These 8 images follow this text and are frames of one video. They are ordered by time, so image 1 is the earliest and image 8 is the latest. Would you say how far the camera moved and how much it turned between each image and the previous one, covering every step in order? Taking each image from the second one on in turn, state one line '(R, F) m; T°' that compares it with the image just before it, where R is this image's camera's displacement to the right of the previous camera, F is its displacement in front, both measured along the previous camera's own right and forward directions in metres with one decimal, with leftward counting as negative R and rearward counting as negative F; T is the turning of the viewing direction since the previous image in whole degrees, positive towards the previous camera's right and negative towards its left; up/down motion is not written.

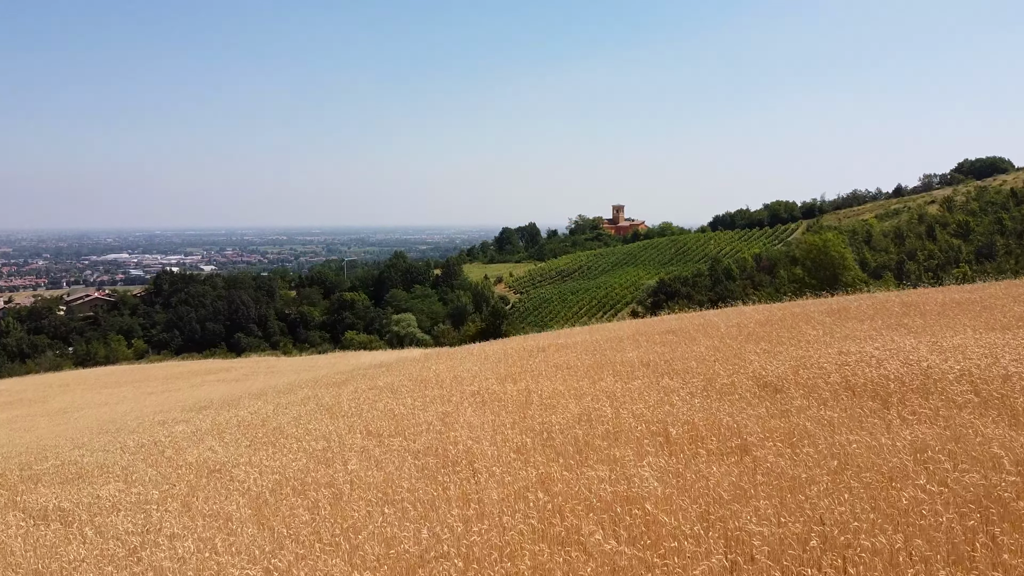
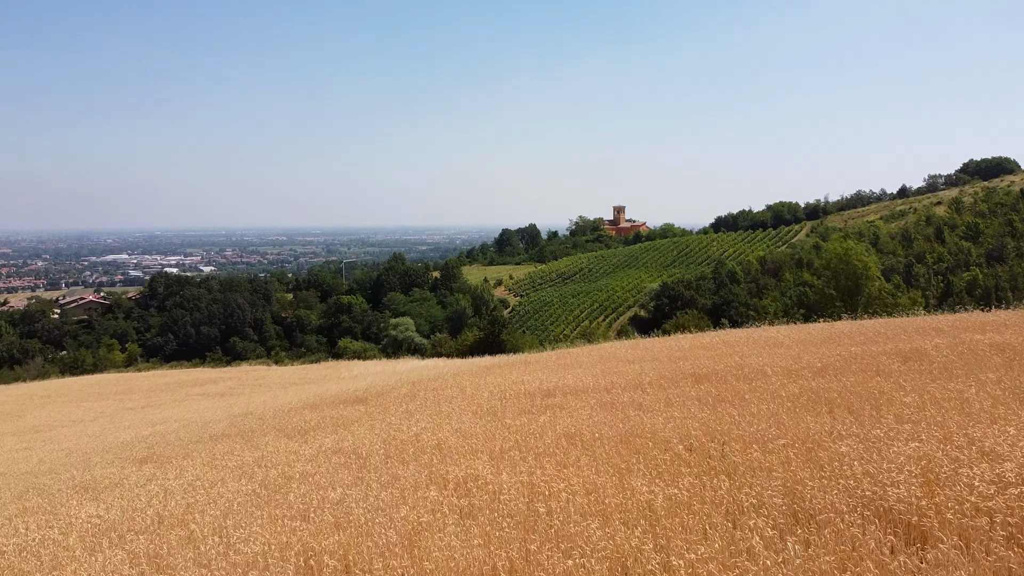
(0.0, +1.0) m; 0°
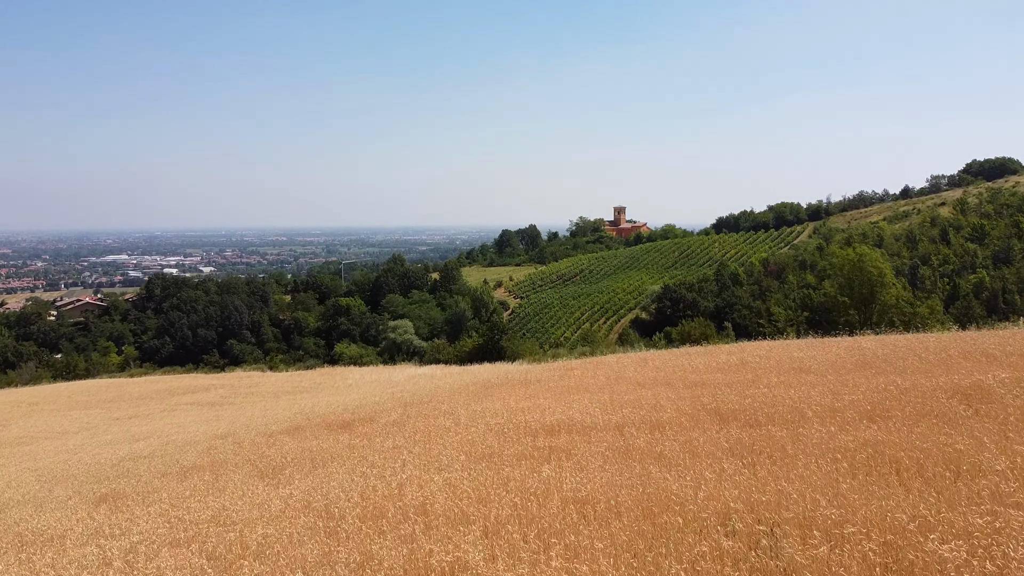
(0.0, +0.6) m; 0°
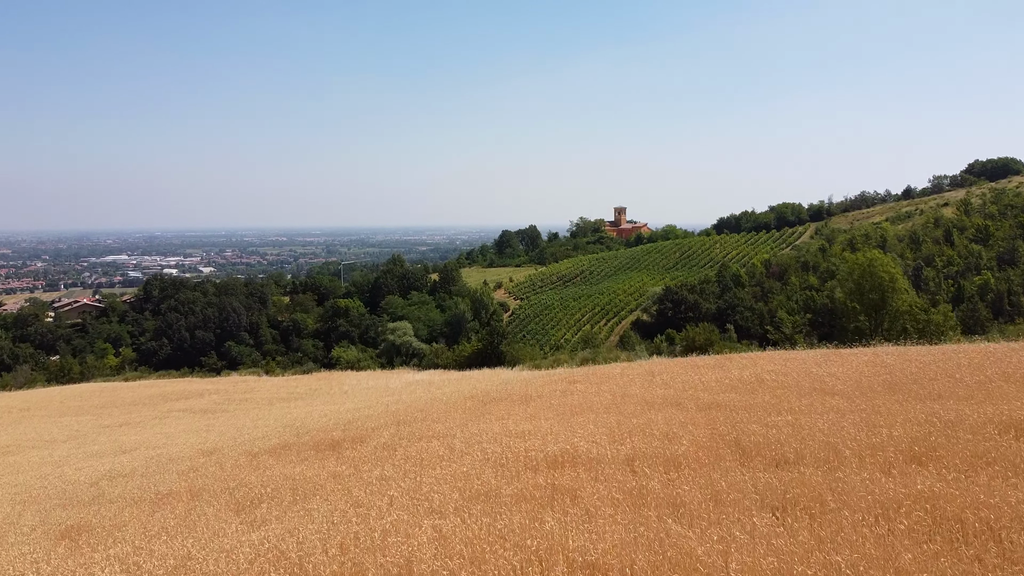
(0.0, +0.4) m; 0°
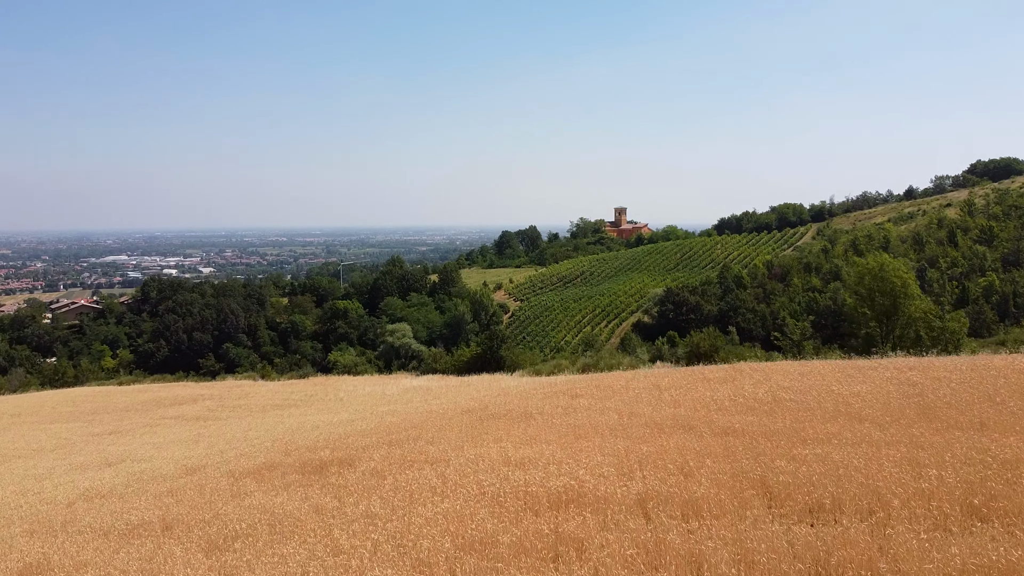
(0.0, +0.4) m; 0°
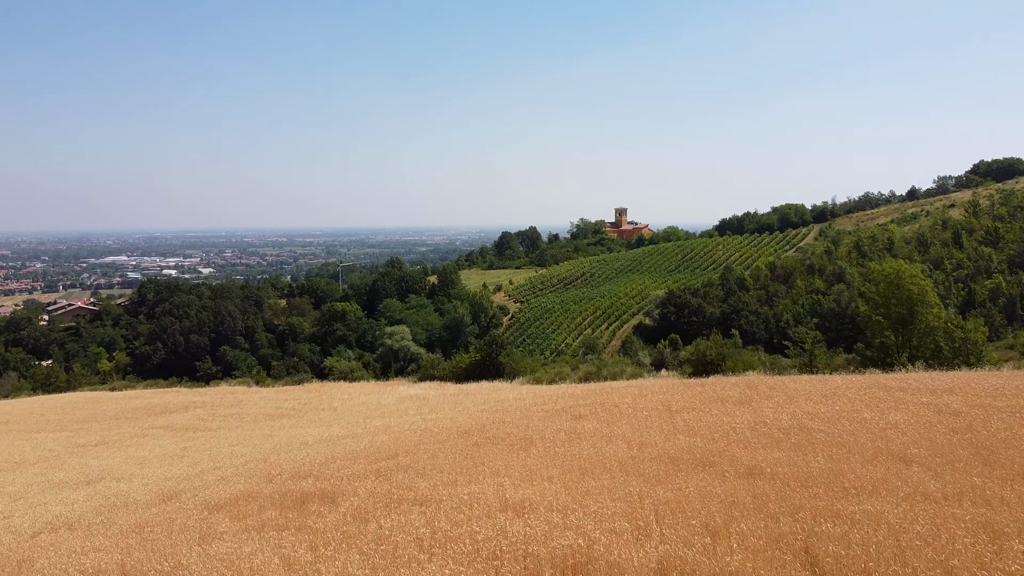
(0.0, +0.6) m; 0°
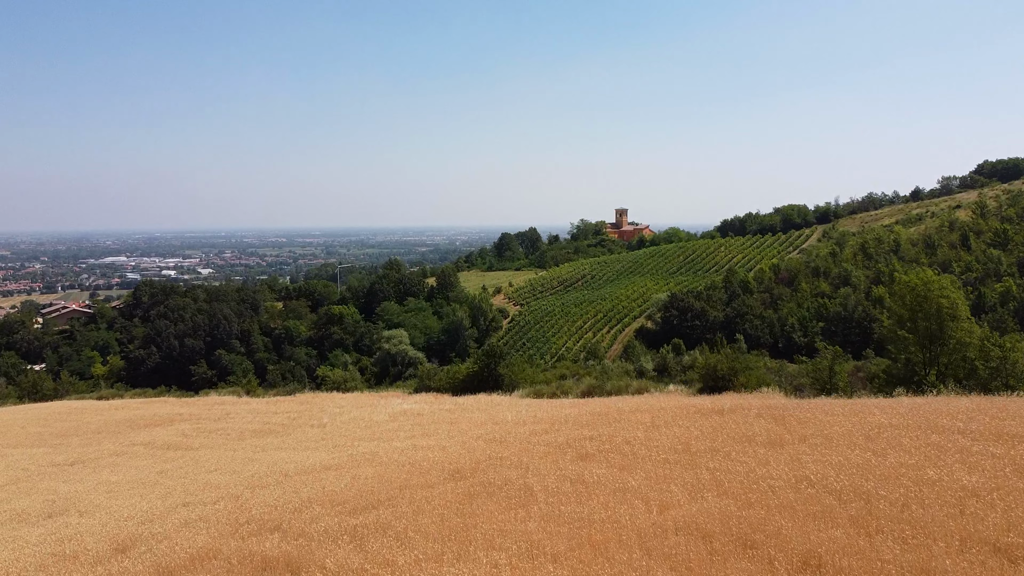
(0.0, +0.9) m; 0°
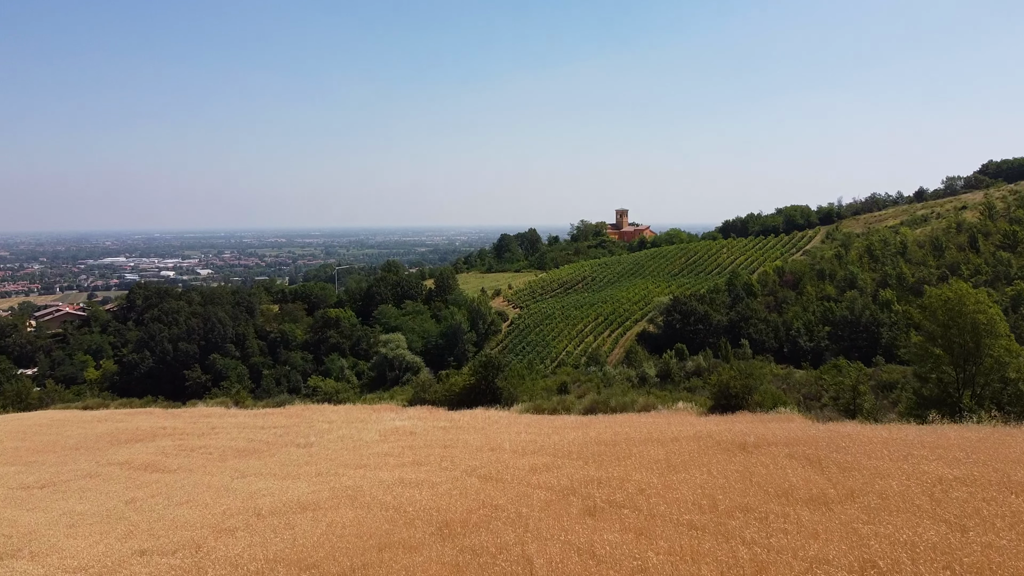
(0.0, +0.9) m; 0°
